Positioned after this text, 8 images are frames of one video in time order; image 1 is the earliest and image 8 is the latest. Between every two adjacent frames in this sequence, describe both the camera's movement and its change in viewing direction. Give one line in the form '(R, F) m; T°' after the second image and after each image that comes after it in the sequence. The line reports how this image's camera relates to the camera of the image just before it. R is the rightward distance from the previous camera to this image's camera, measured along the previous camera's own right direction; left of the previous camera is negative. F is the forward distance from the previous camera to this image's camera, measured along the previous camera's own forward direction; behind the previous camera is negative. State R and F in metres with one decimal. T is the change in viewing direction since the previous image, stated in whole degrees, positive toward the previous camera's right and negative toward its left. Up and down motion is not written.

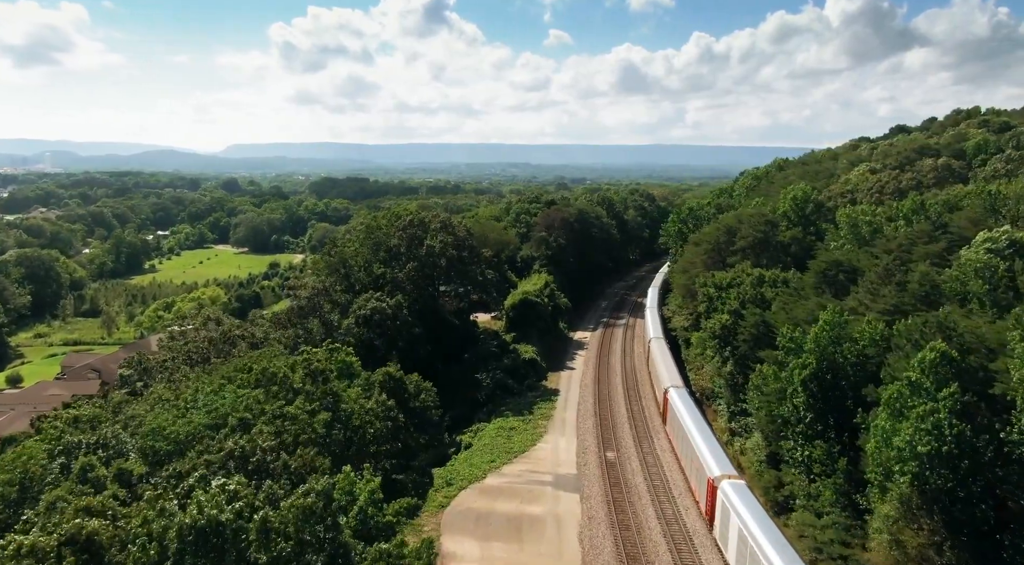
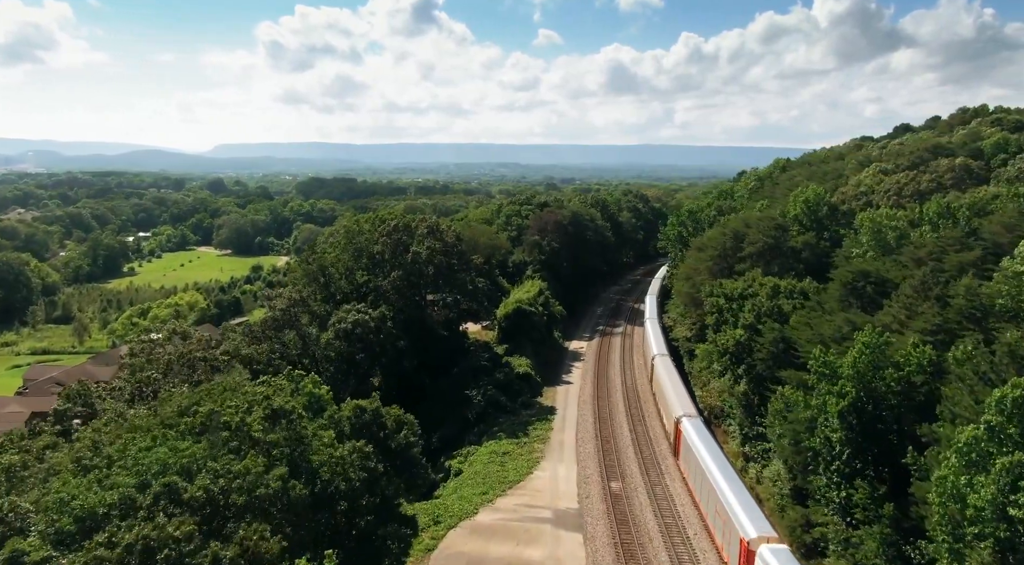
(-0.2, +3.3) m; +1°
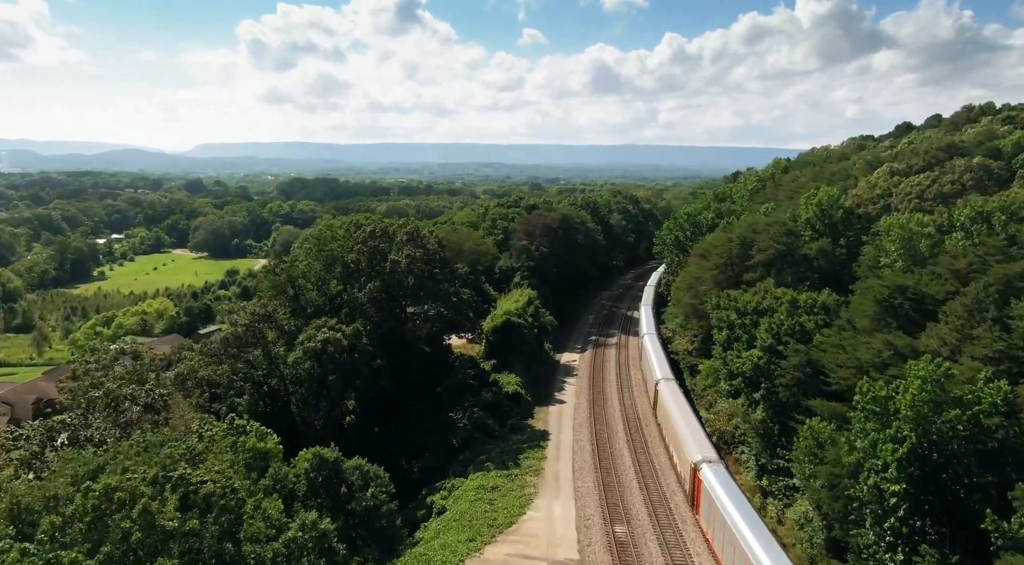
(-0.2, +3.8) m; +1°
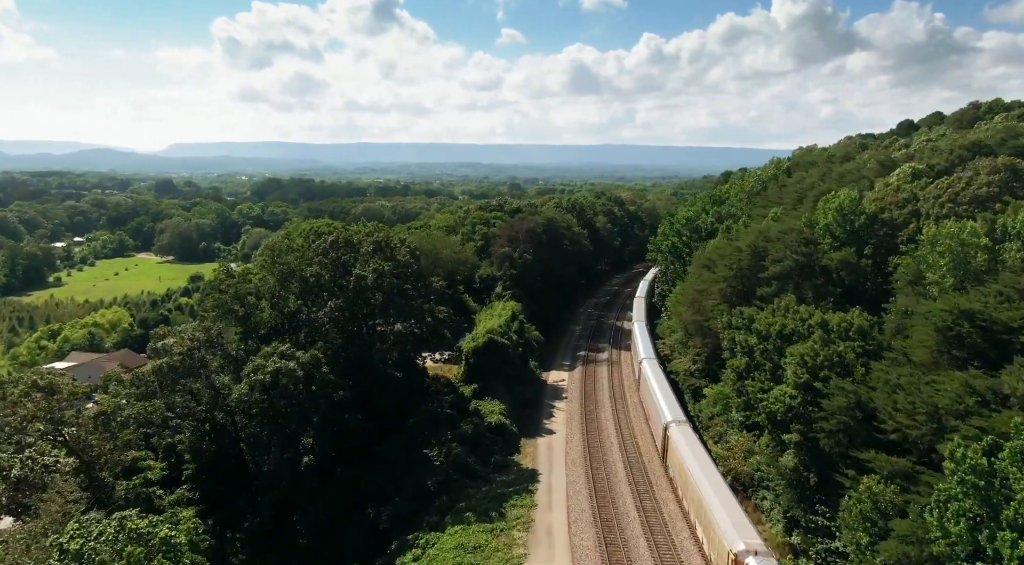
(-0.2, +5.0) m; +2°
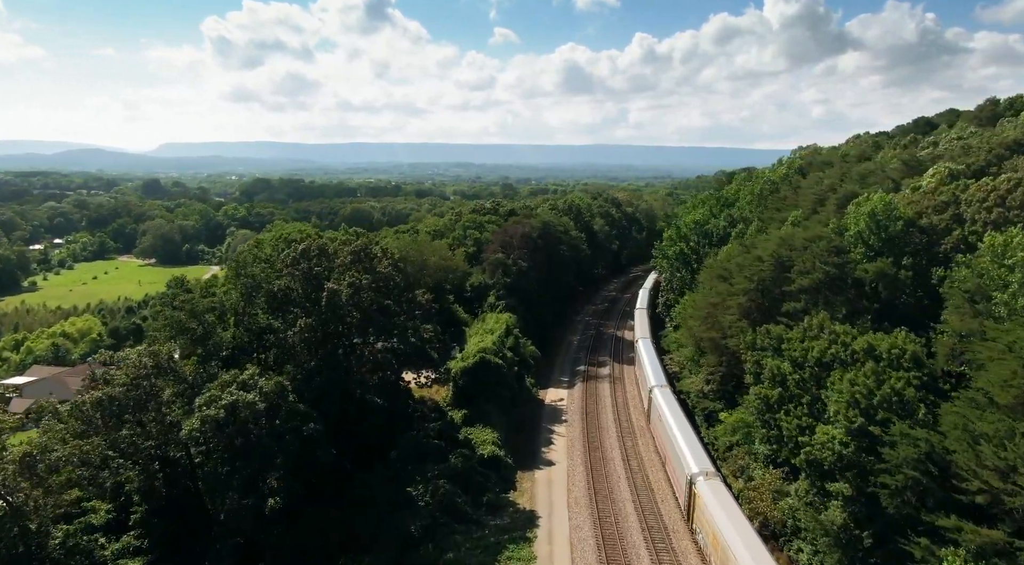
(-0.1, +4.1) m; +1°
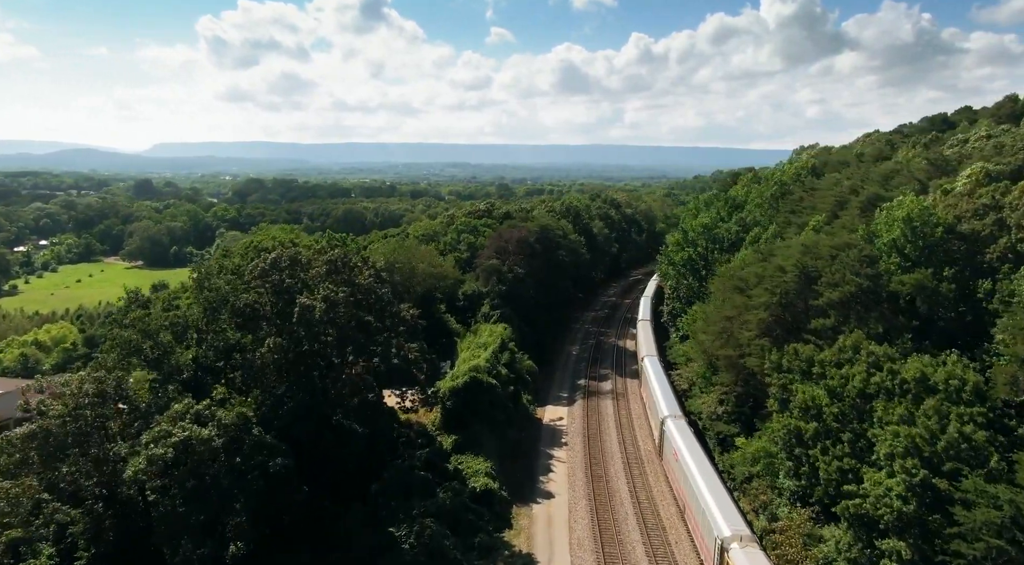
(0.0, +3.4) m; 0°
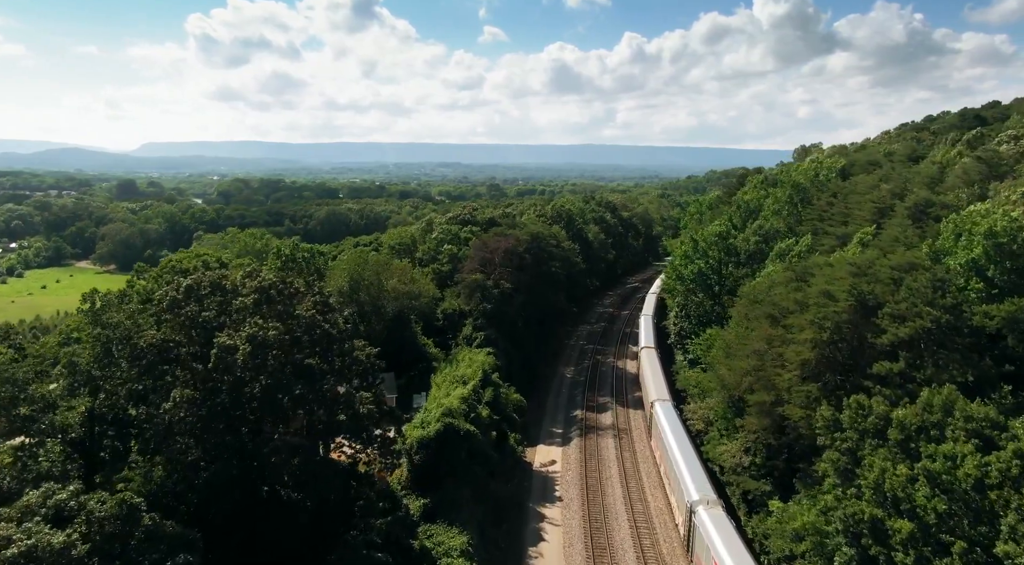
(+0.4, +6.1) m; +1°
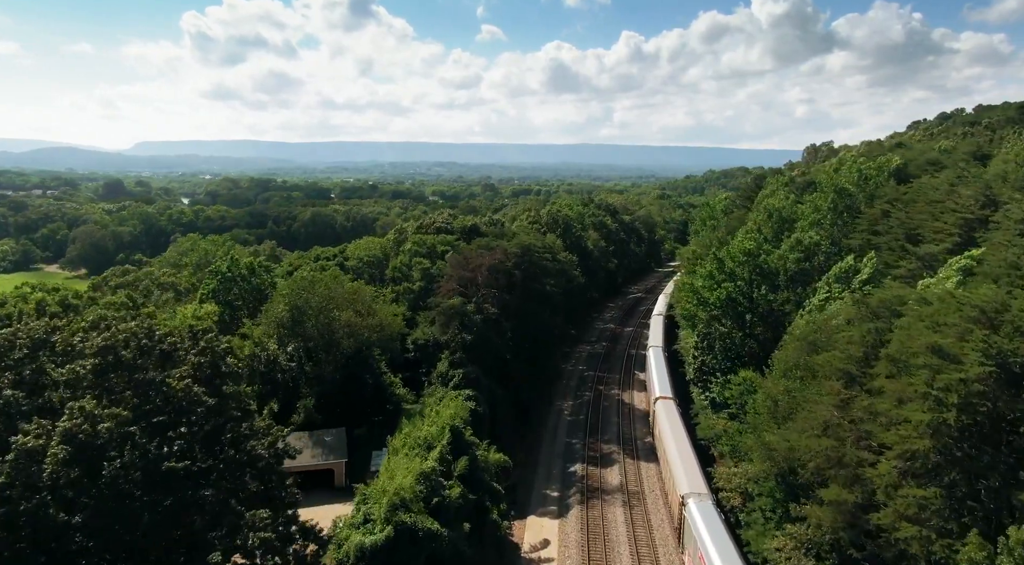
(+0.5, +7.7) m; 0°
